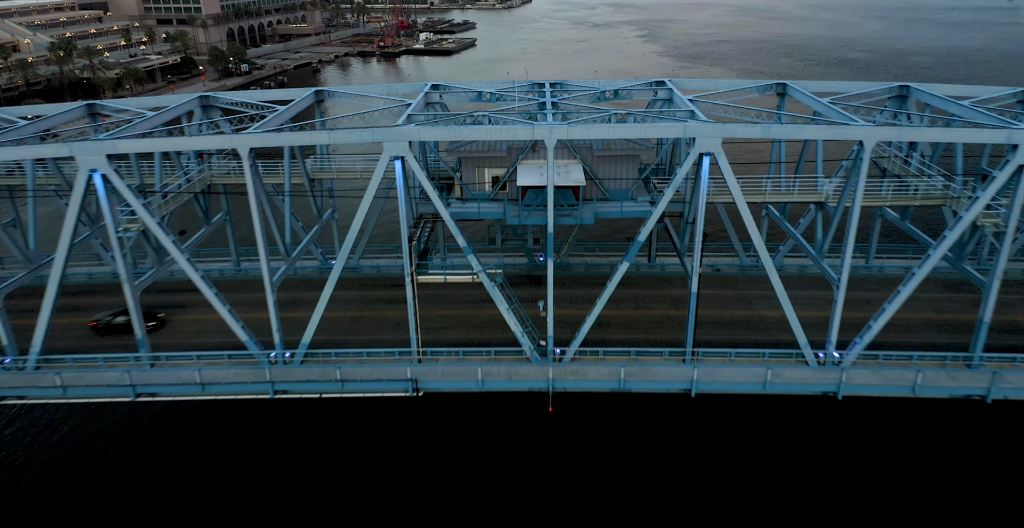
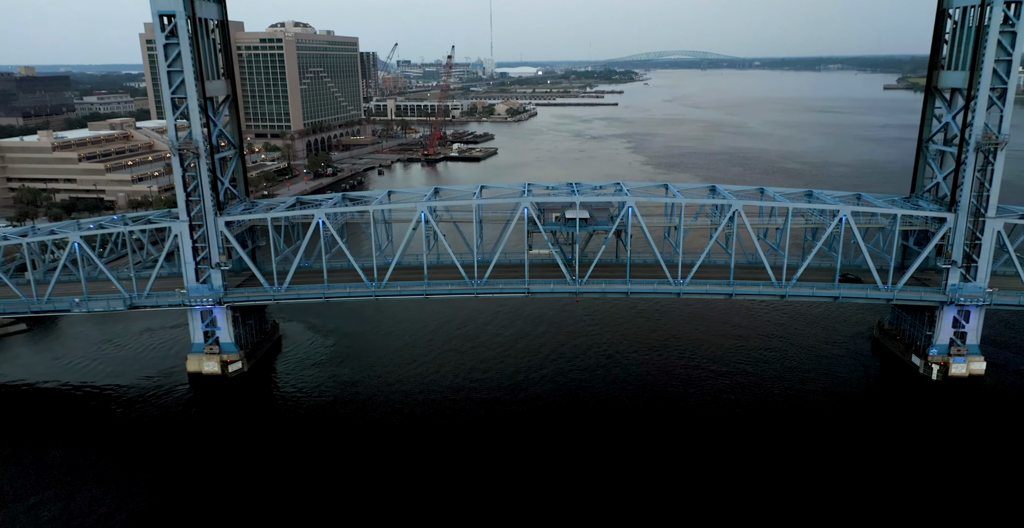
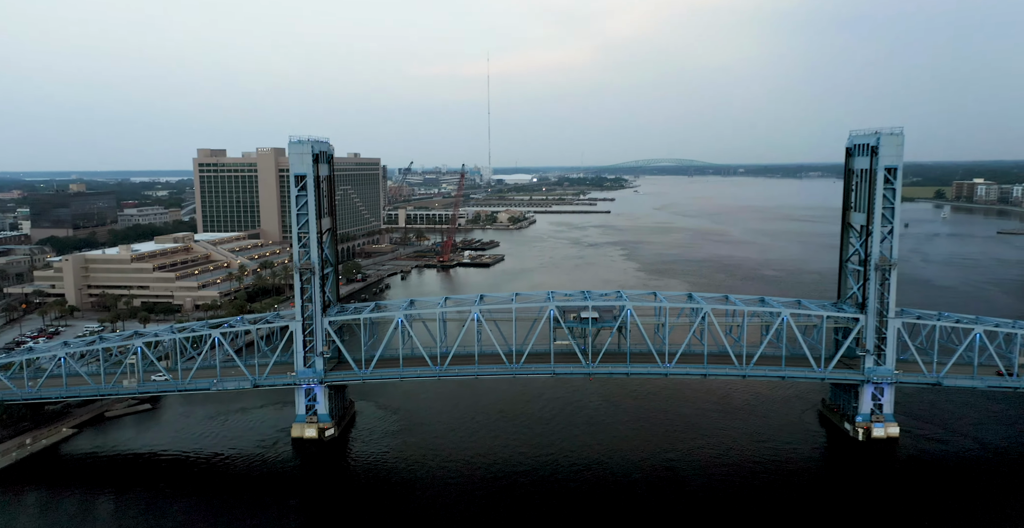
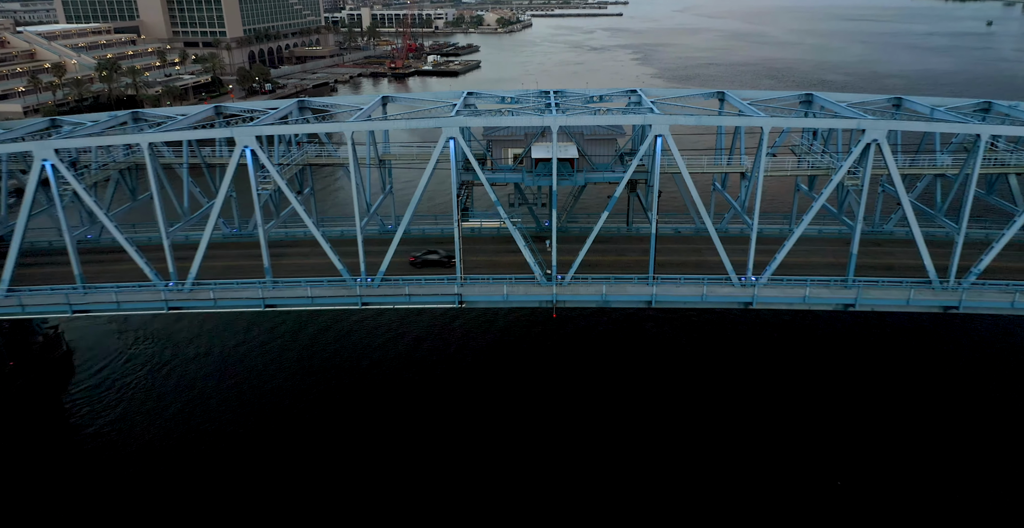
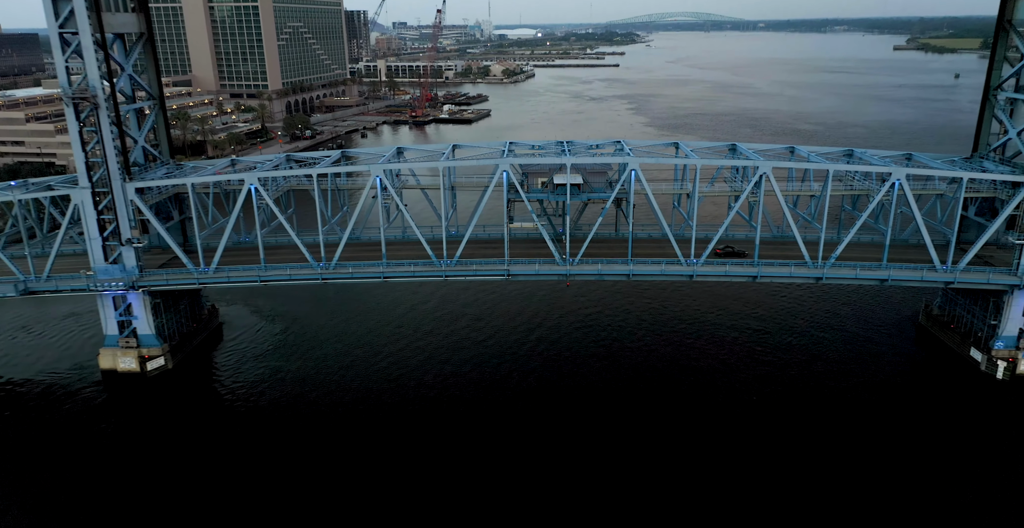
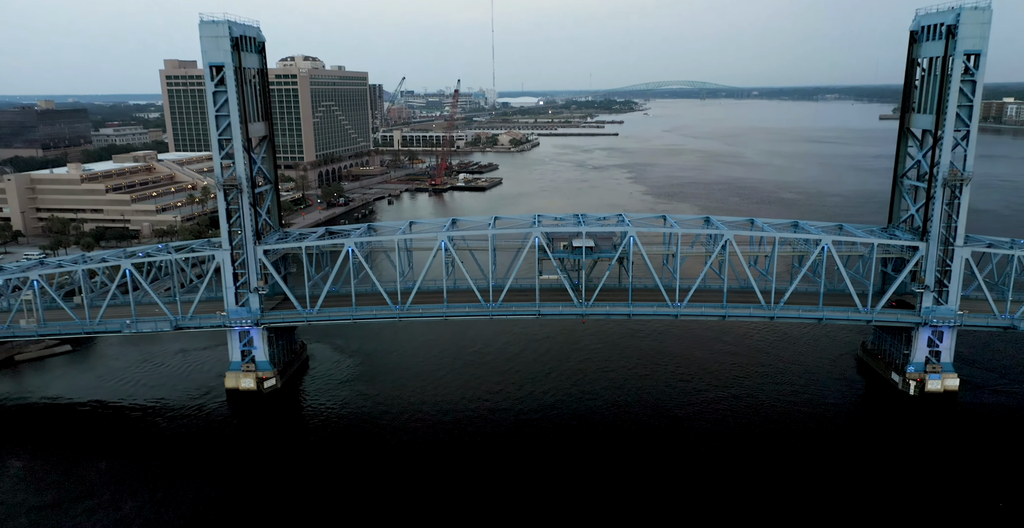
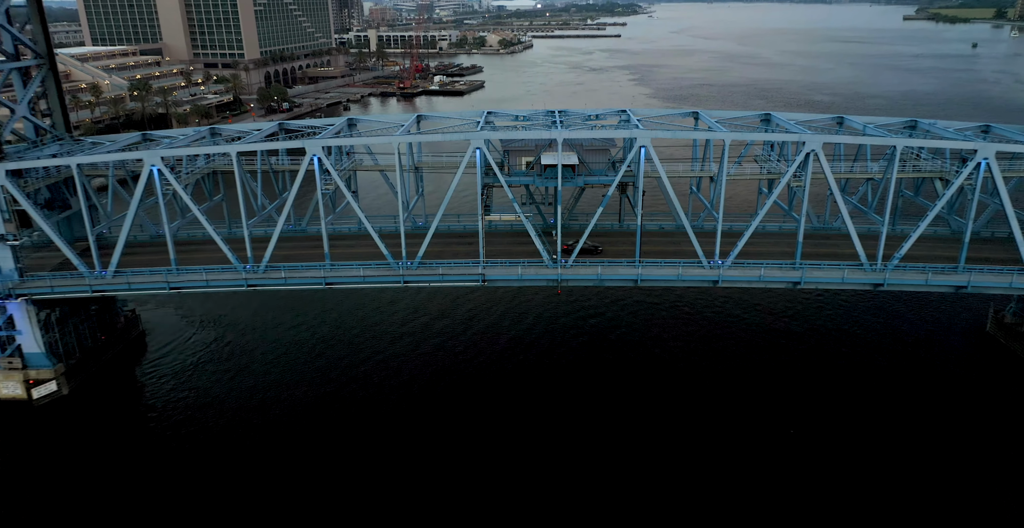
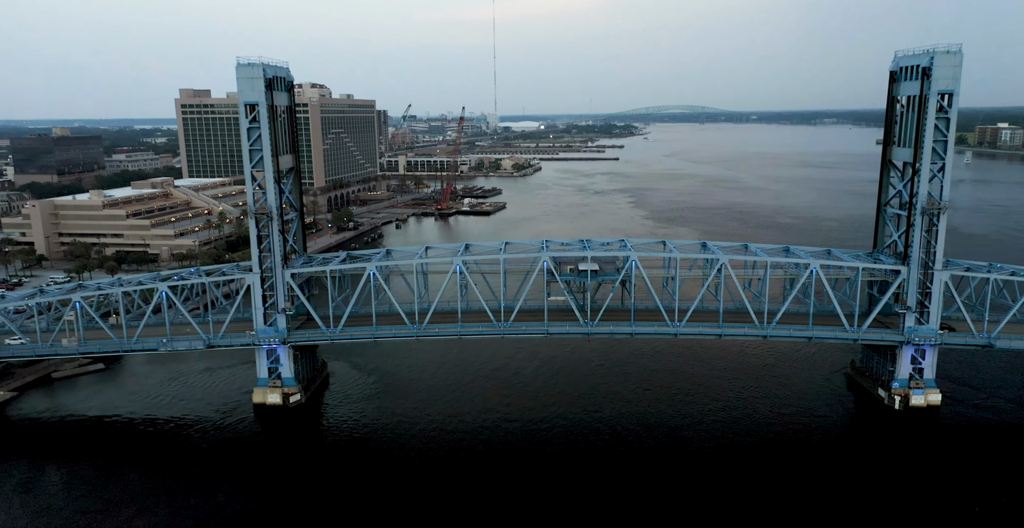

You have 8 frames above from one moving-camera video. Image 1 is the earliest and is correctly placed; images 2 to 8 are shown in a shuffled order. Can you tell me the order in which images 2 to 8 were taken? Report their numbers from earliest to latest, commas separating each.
4, 7, 5, 2, 6, 8, 3
